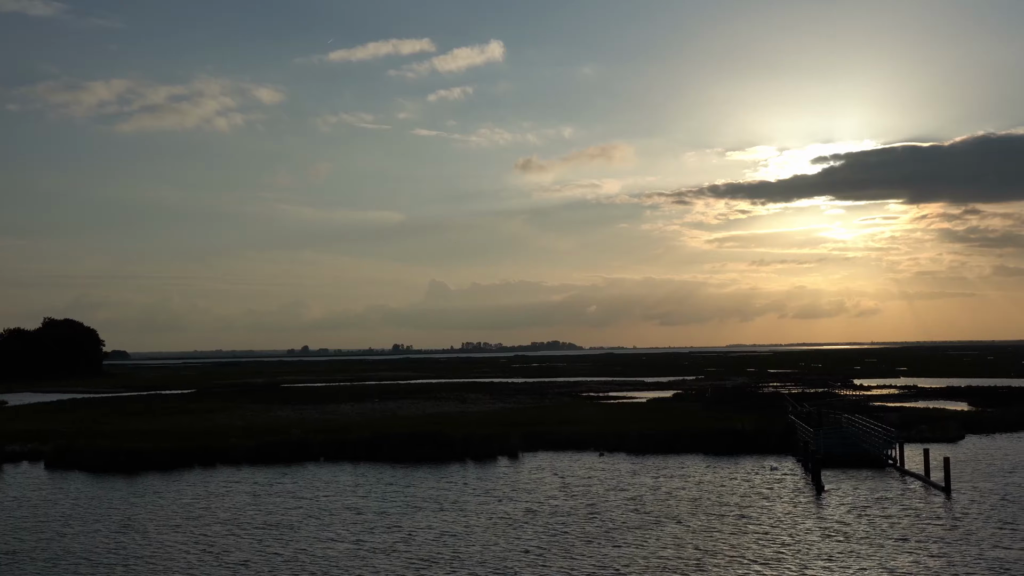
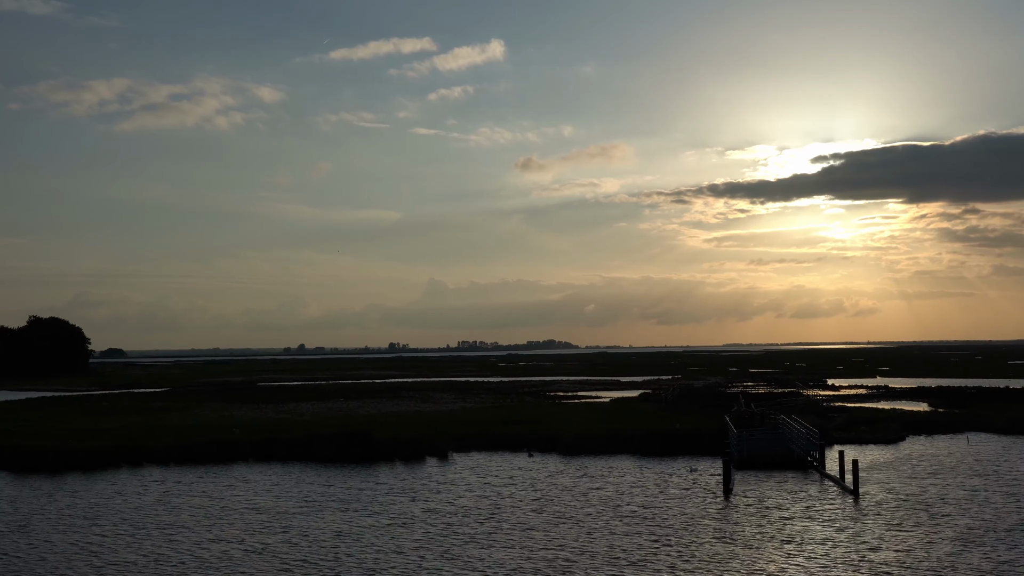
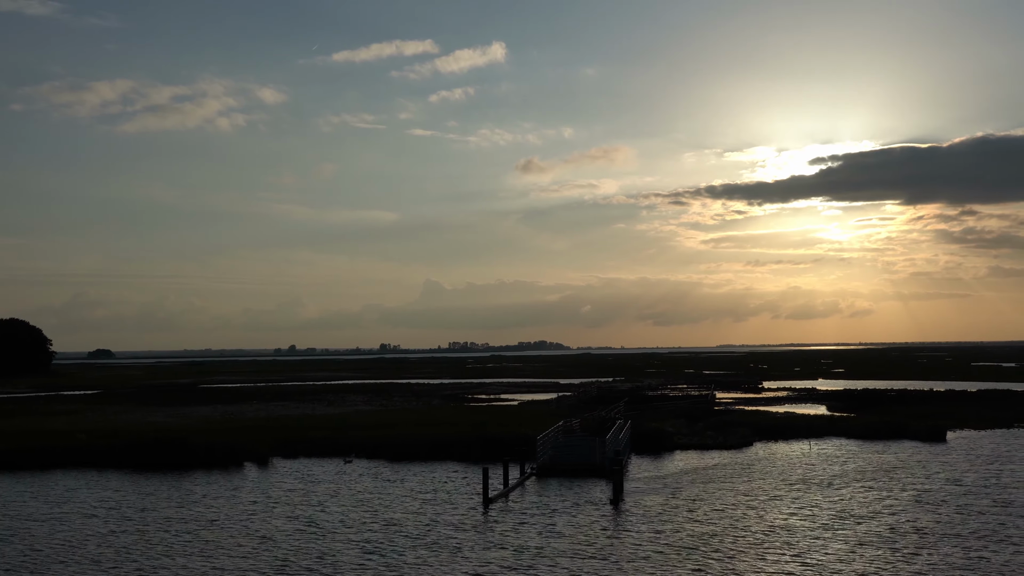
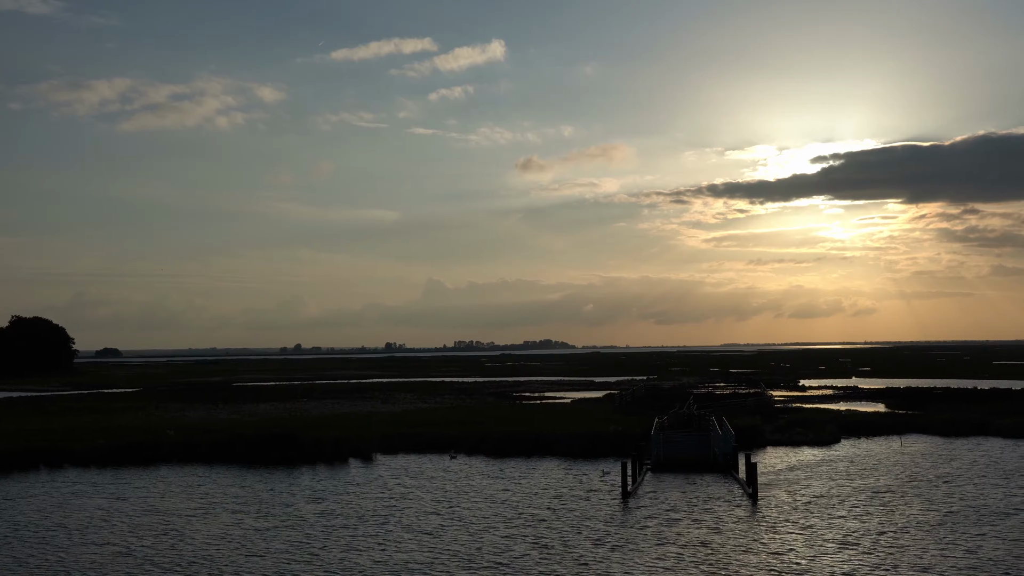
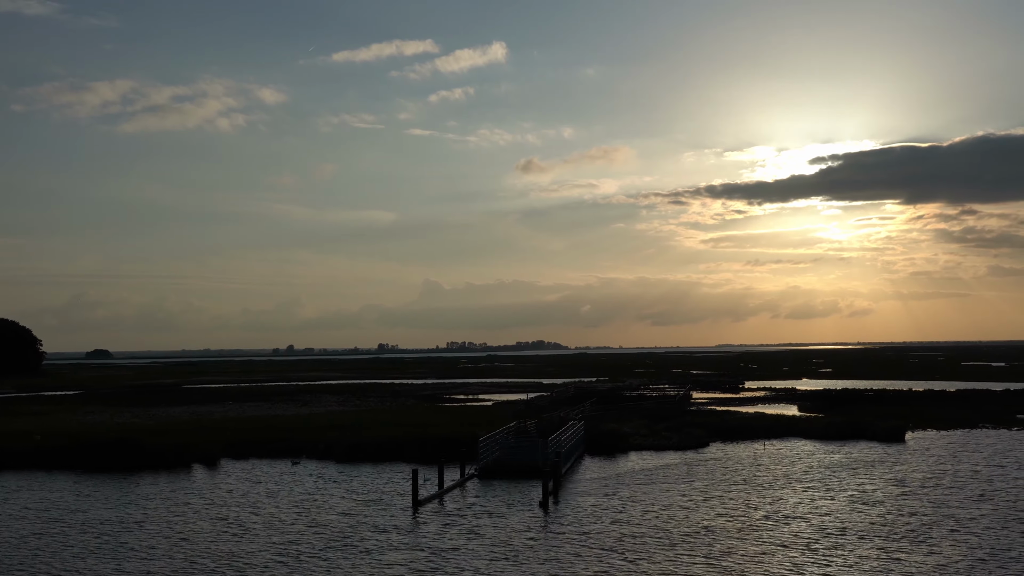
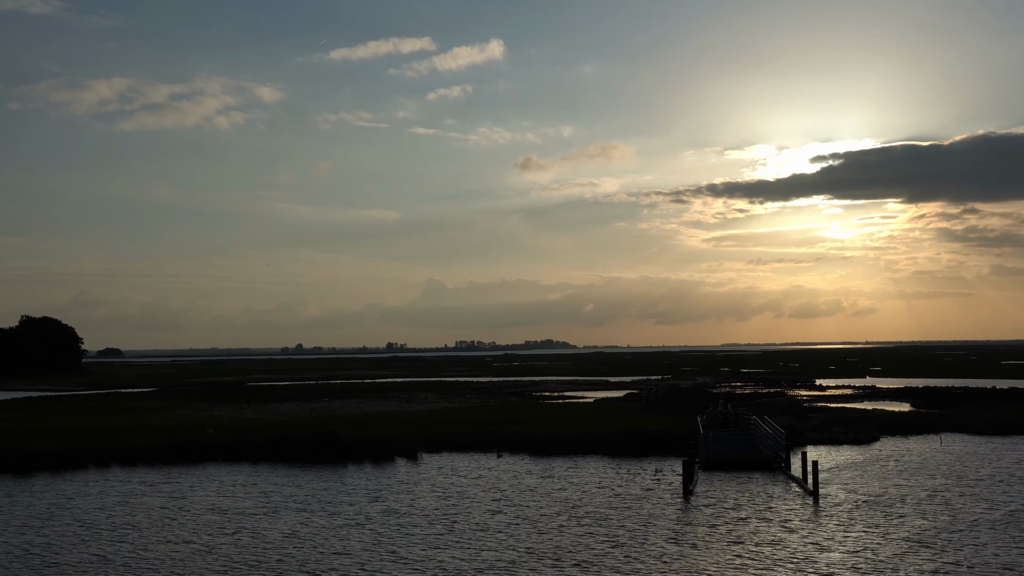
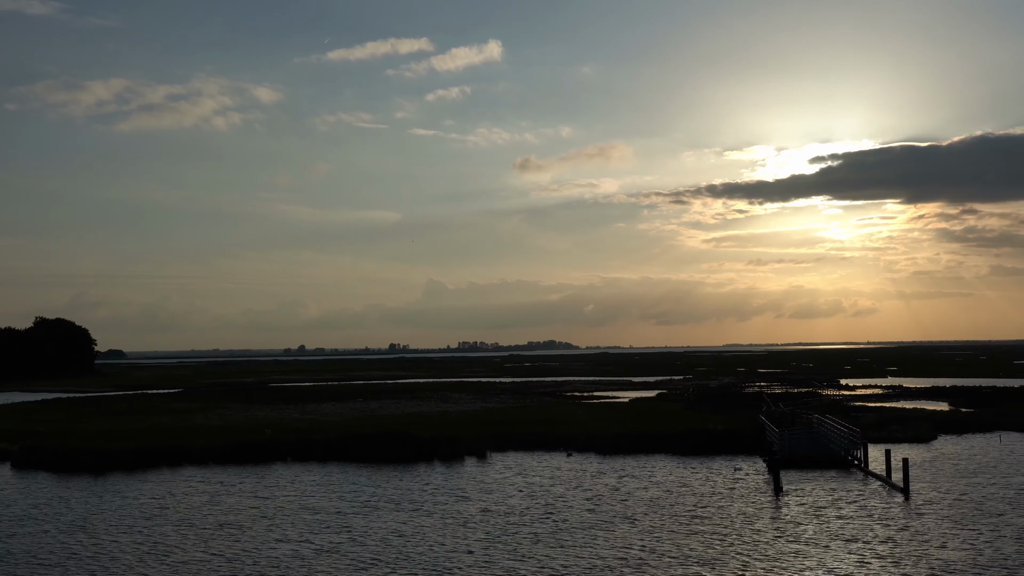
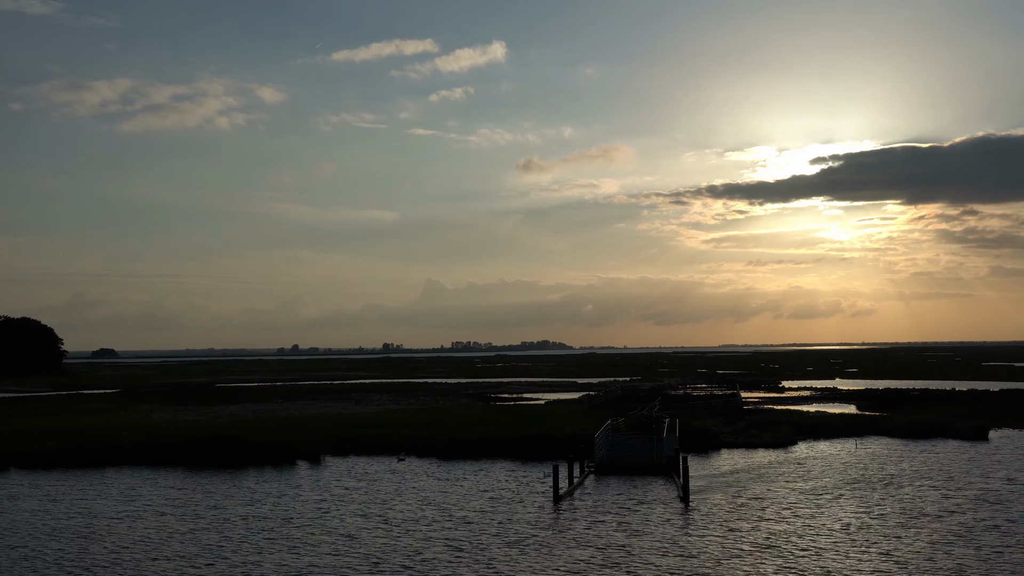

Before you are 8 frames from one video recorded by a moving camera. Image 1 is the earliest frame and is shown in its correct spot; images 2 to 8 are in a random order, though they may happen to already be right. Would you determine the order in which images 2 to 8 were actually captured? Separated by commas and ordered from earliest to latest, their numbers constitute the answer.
7, 2, 6, 4, 8, 3, 5
